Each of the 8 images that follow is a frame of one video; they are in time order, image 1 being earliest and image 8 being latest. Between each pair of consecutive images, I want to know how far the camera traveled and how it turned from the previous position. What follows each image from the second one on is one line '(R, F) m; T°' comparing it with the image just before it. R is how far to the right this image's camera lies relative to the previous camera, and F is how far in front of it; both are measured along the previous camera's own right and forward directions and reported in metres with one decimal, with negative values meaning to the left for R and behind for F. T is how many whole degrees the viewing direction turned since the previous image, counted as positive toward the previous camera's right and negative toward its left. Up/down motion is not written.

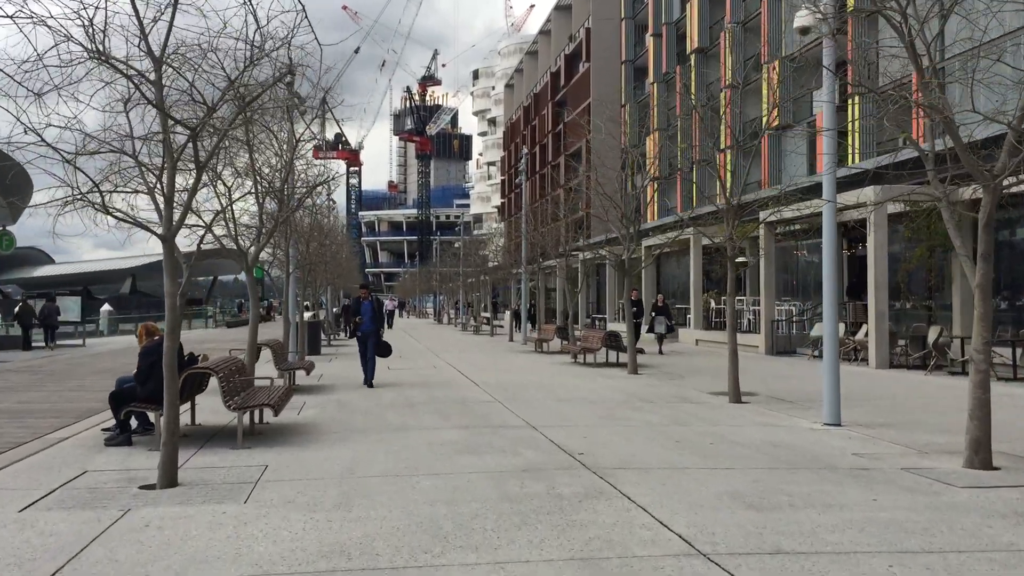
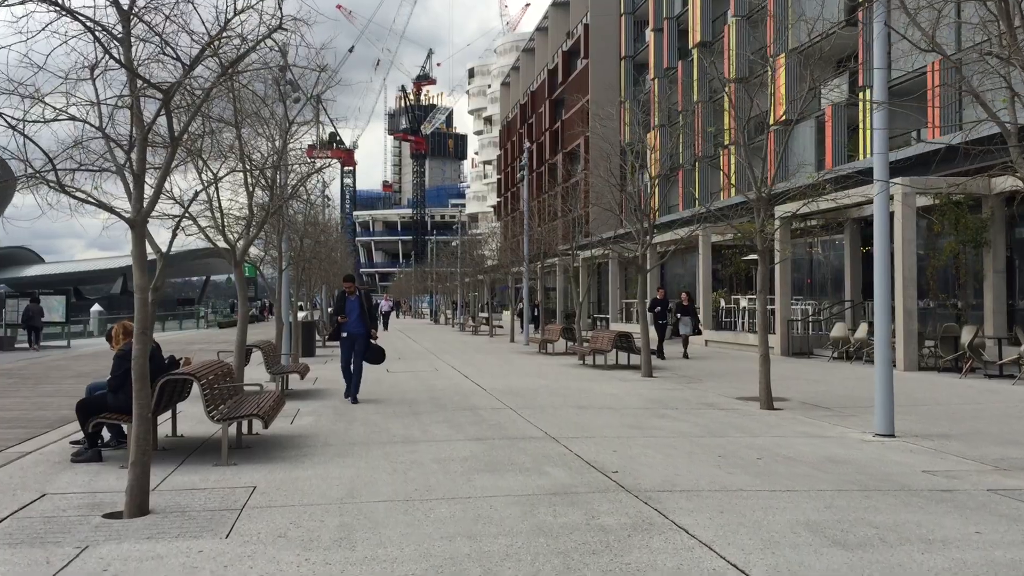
(-0.2, +1.1) m; 0°
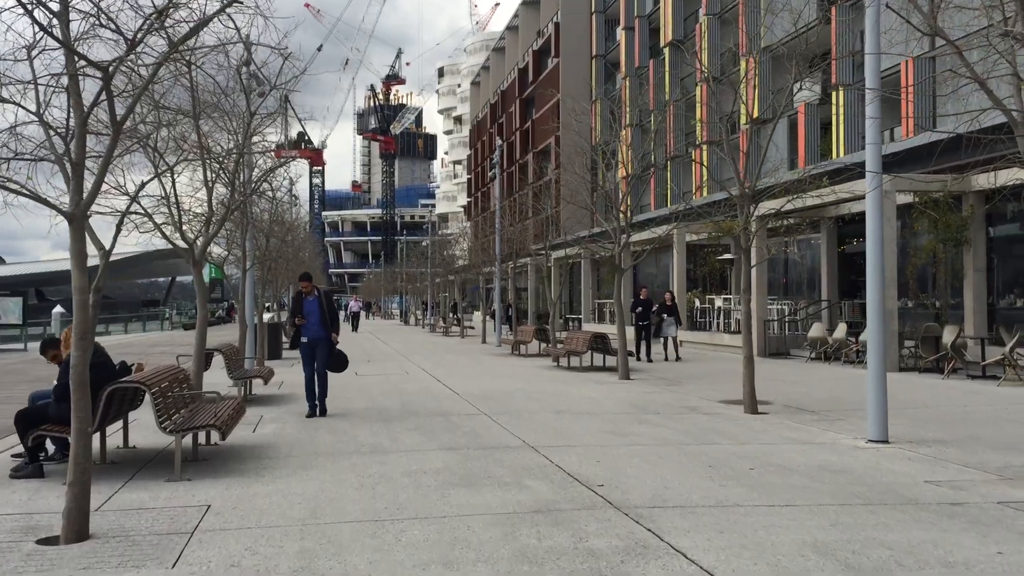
(-0.1, +0.5) m; +2°
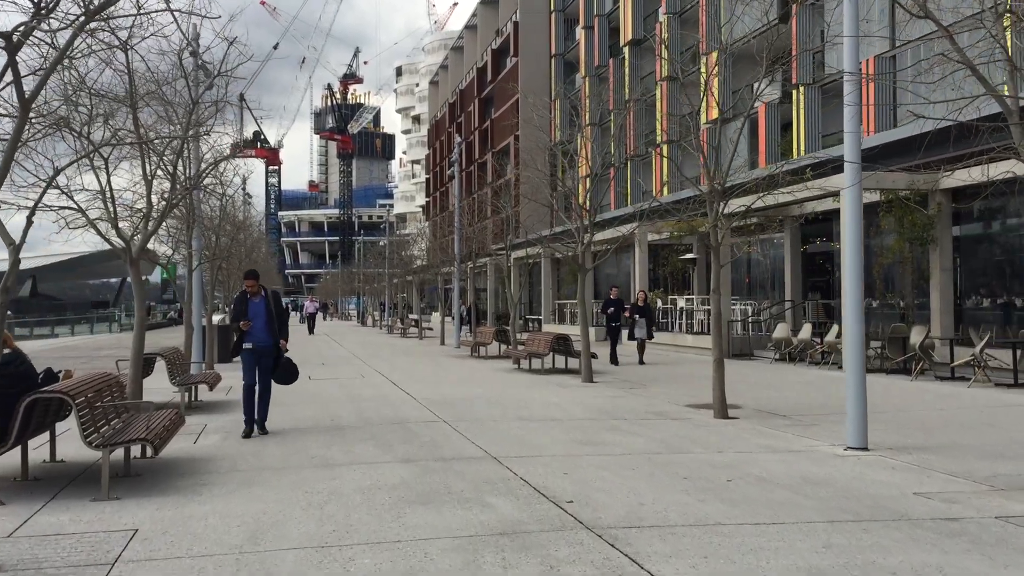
(0.0, +0.6) m; +2°
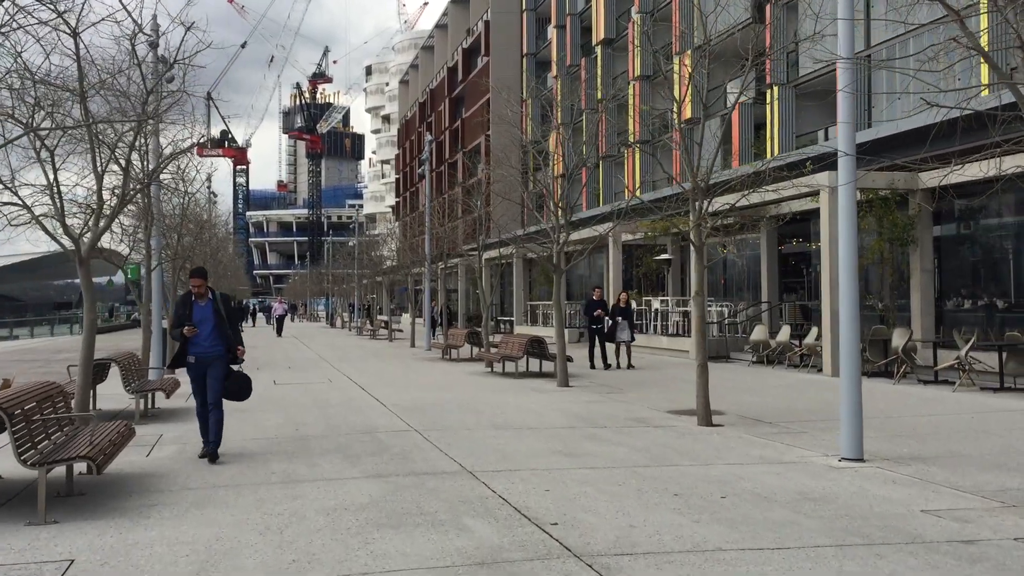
(-0.1, +0.5) m; +2°
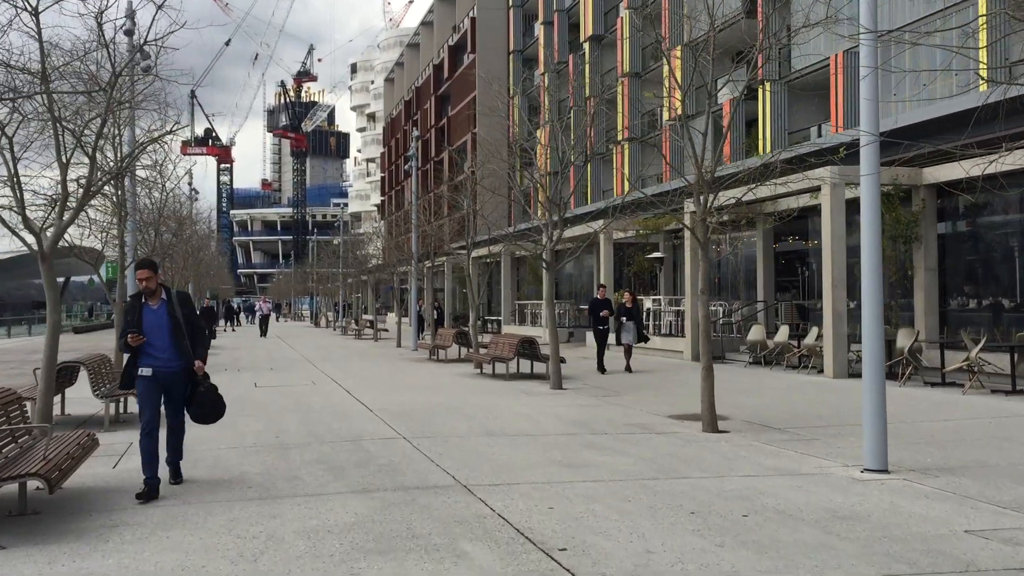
(-0.1, +0.6) m; +1°
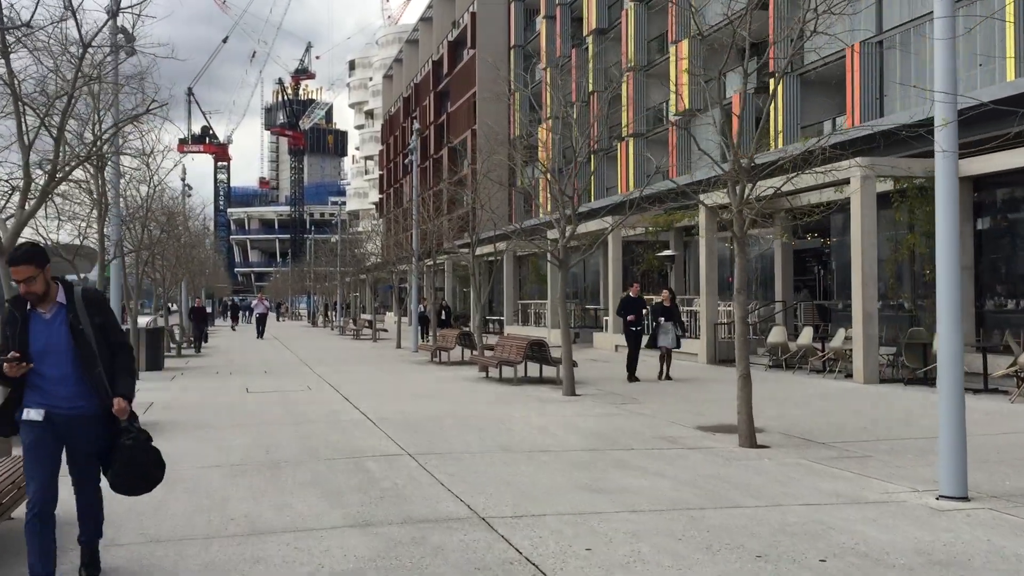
(-0.2, +1.0) m; 0°
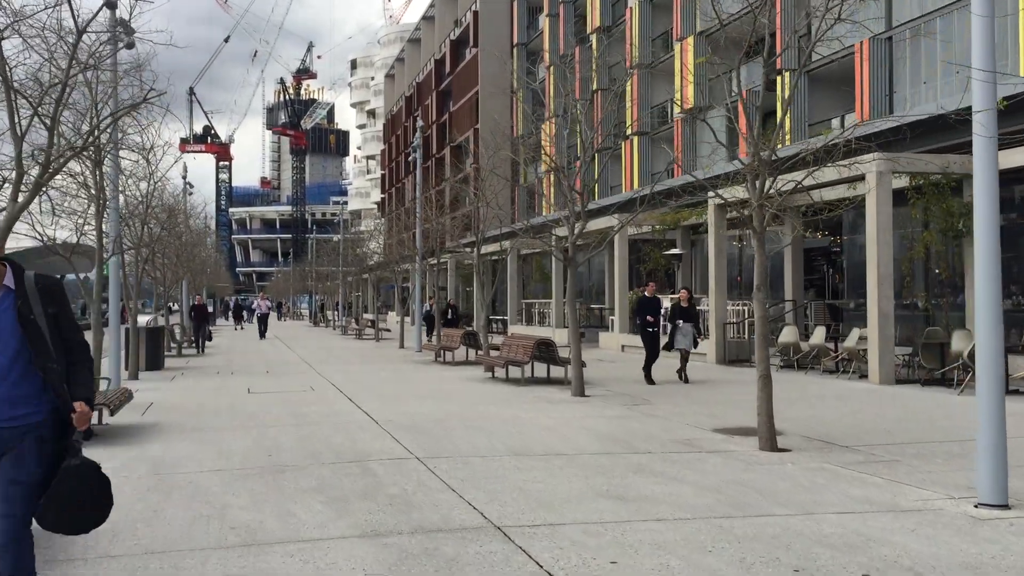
(-0.1, +0.3) m; 0°
